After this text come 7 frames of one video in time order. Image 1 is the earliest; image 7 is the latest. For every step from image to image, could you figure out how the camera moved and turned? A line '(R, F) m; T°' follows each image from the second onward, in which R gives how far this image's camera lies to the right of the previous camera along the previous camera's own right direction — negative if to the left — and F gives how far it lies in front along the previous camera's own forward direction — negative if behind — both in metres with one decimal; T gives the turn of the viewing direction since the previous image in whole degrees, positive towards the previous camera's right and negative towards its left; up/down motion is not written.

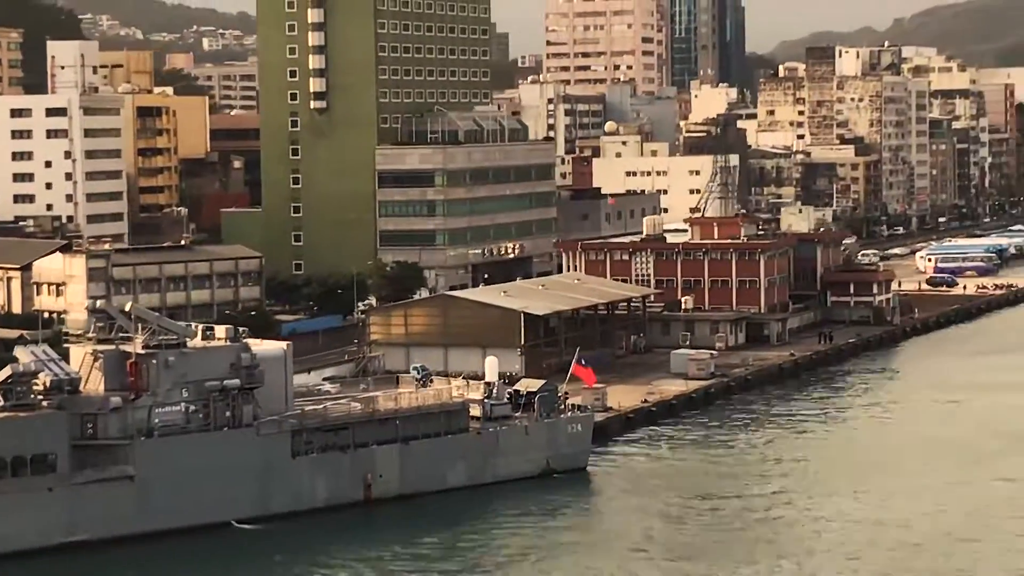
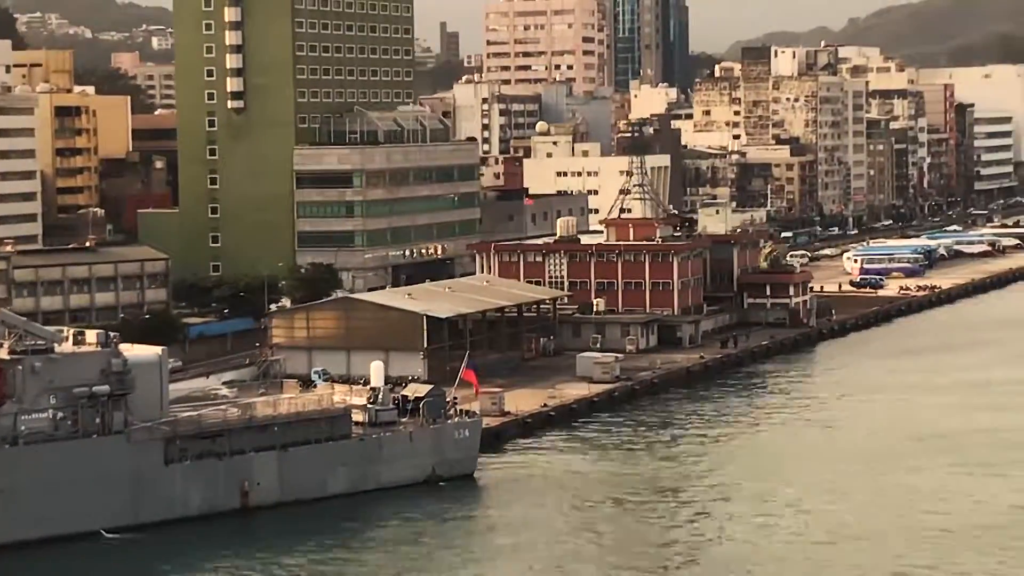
(+0.5, +0.2) m; +1°
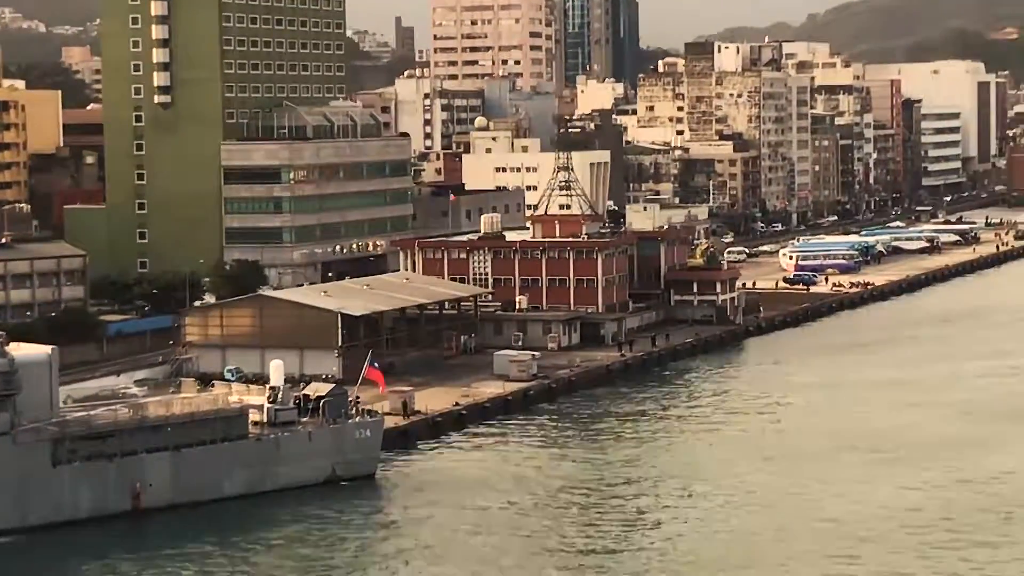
(+0.4, +0.2) m; +1°
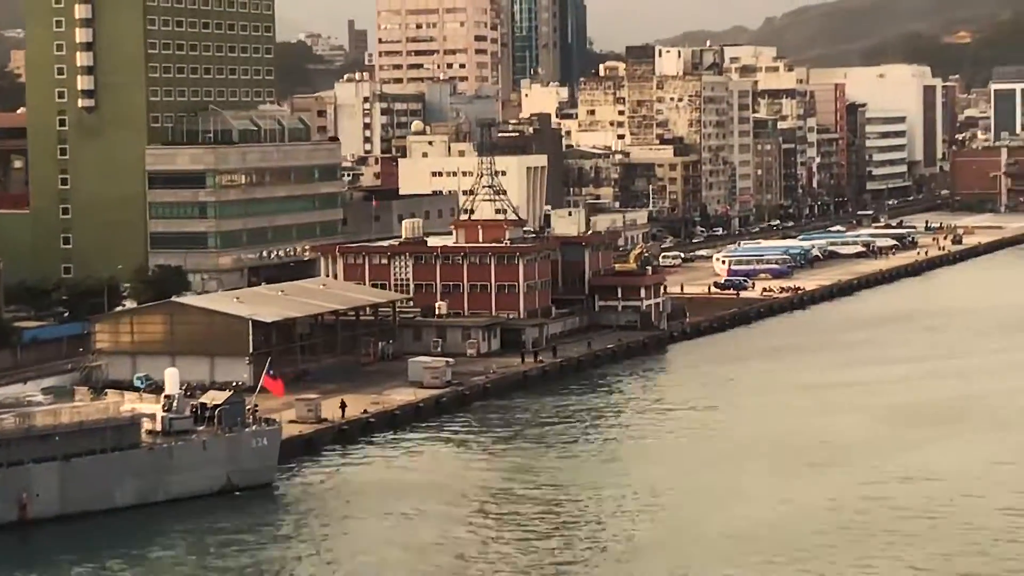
(+0.4, +0.1) m; +1°
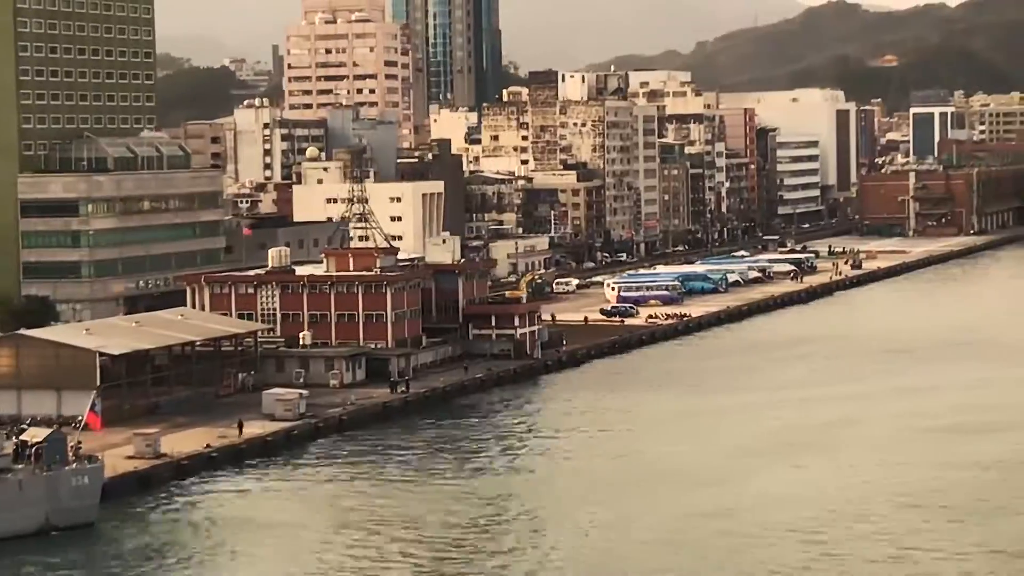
(+0.8, +0.3) m; +2°
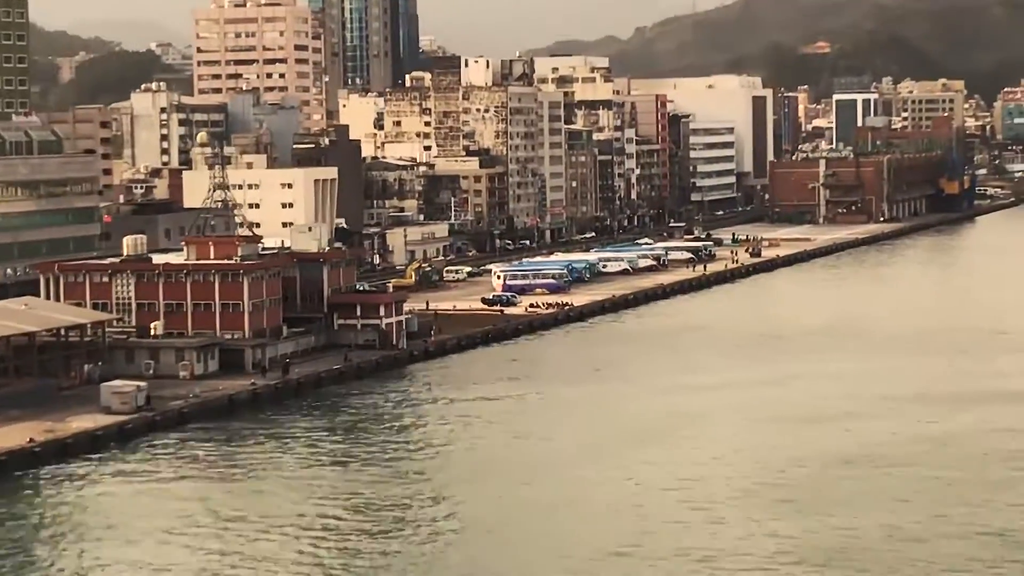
(+0.9, +0.4) m; +1°
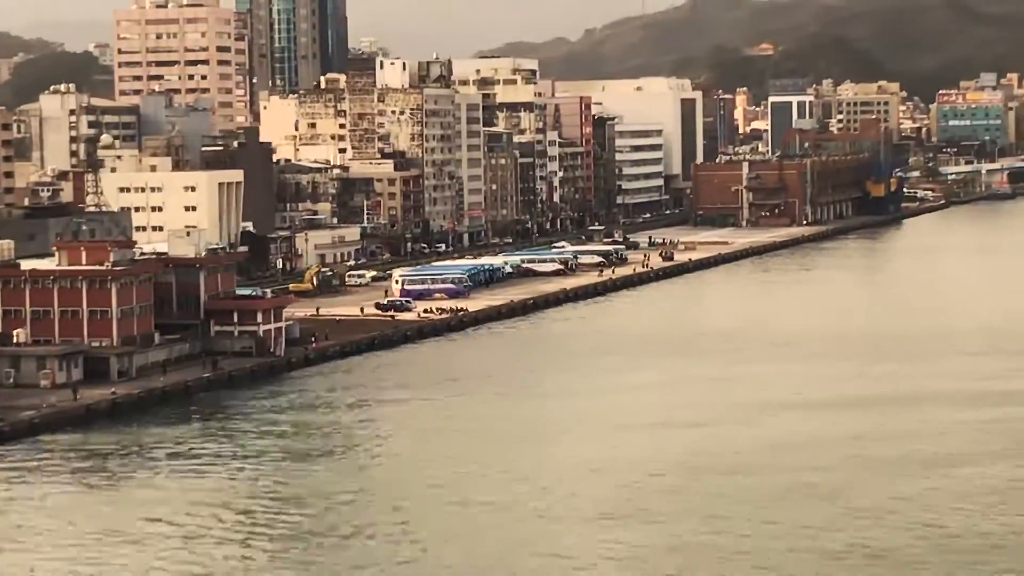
(+0.8, +0.4) m; +1°
